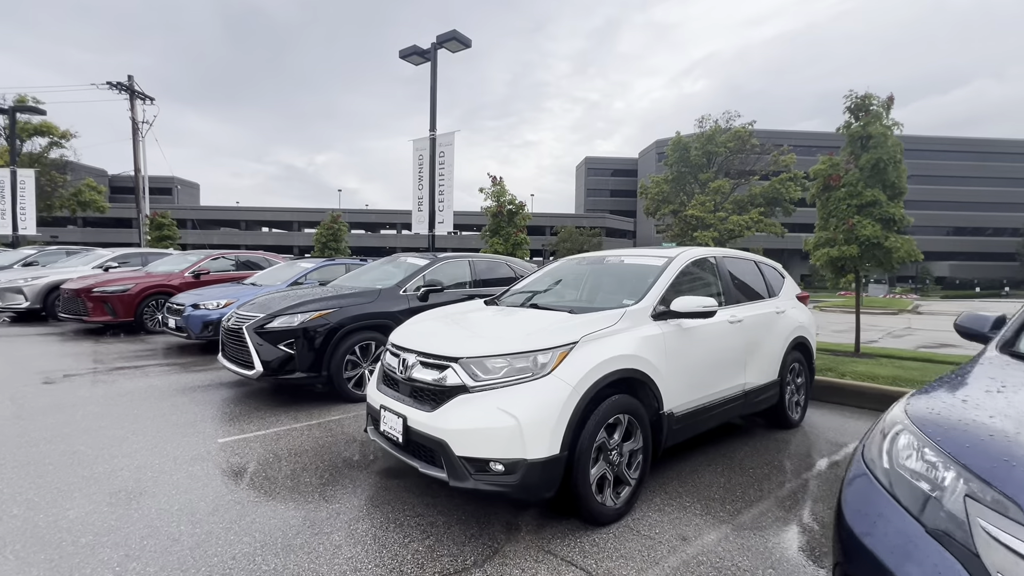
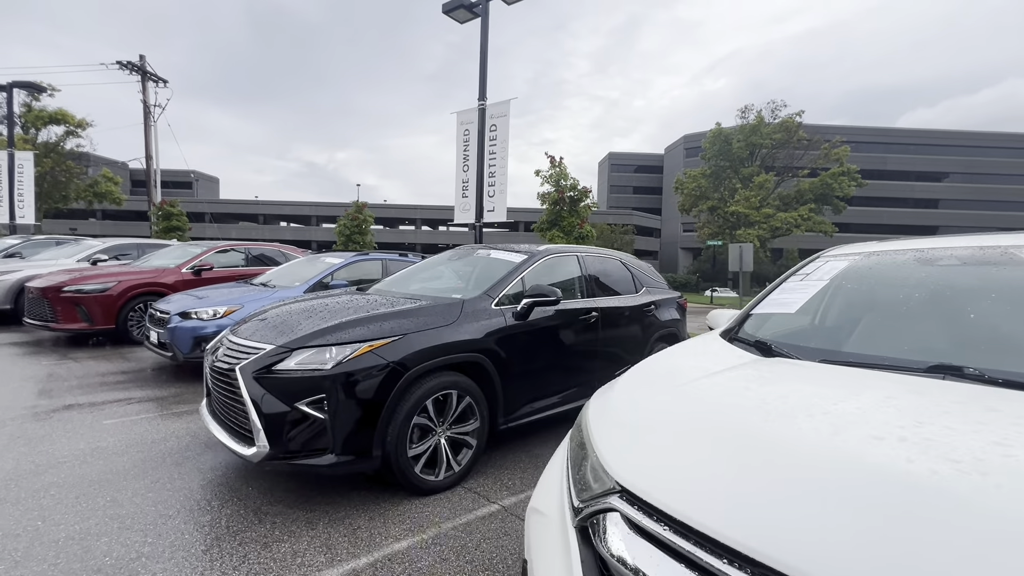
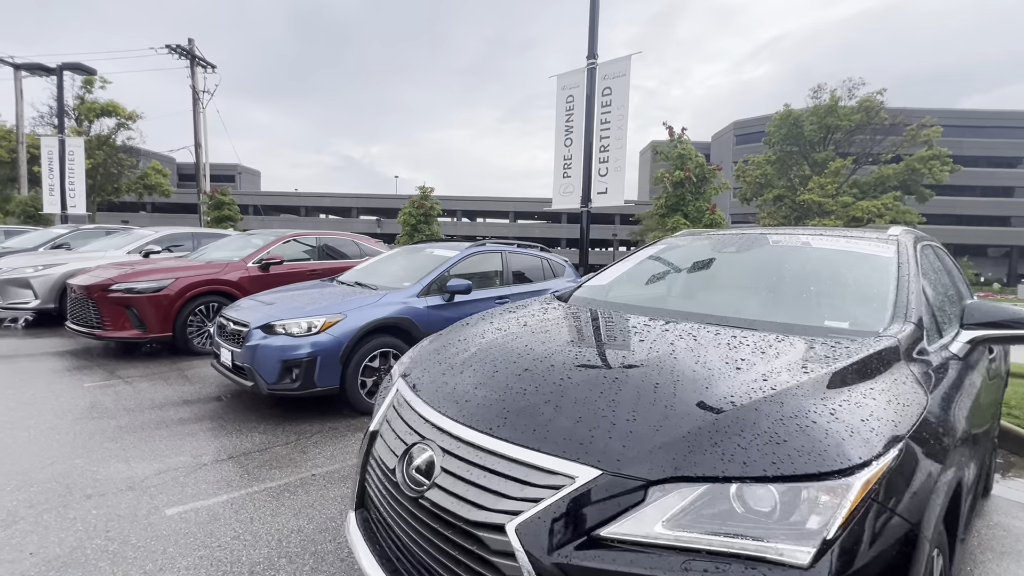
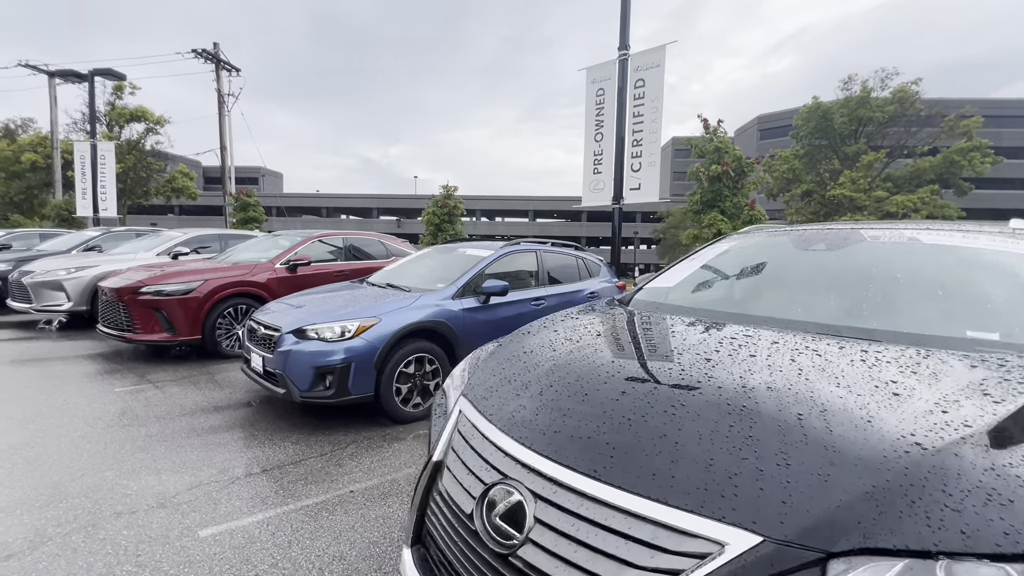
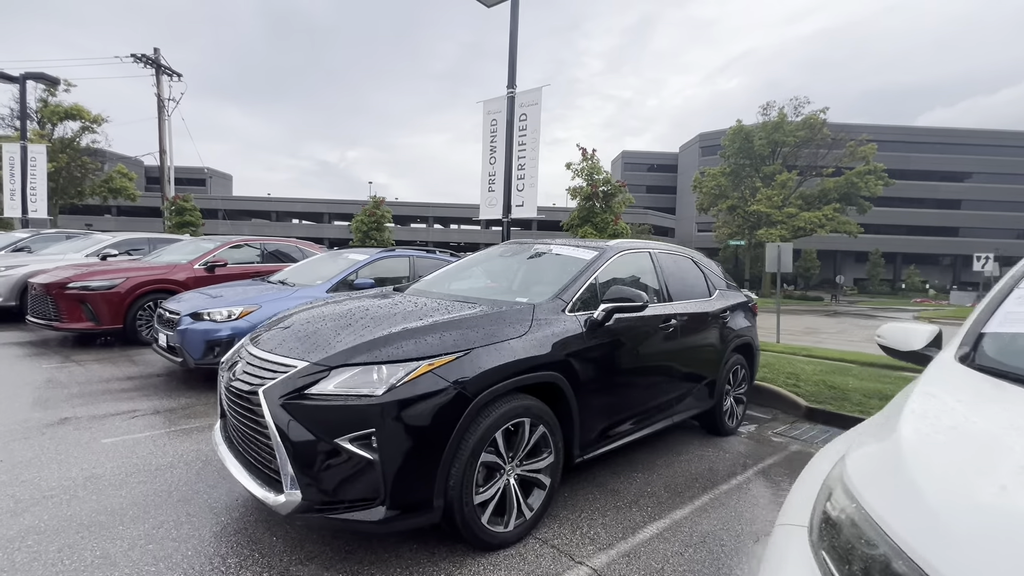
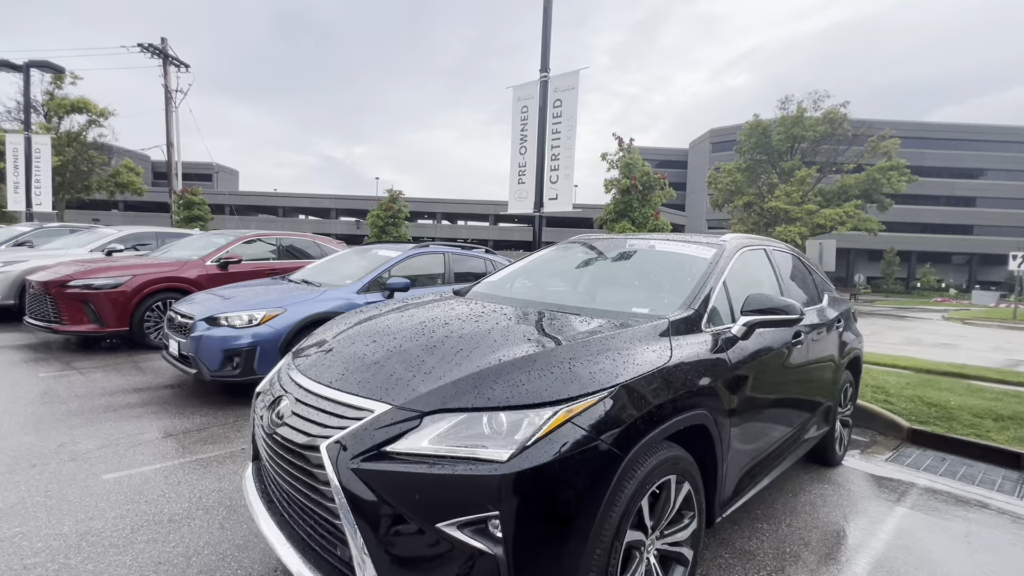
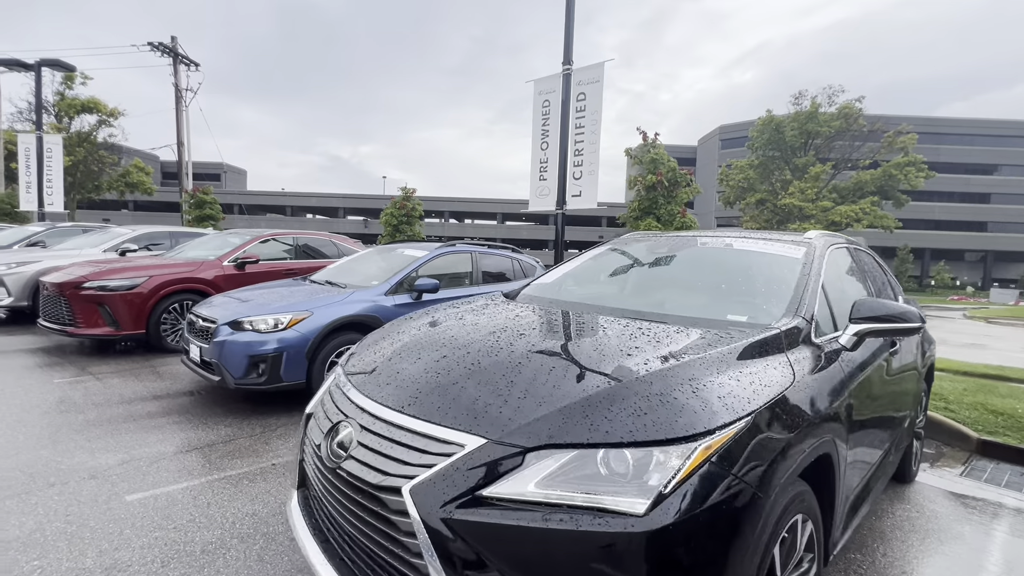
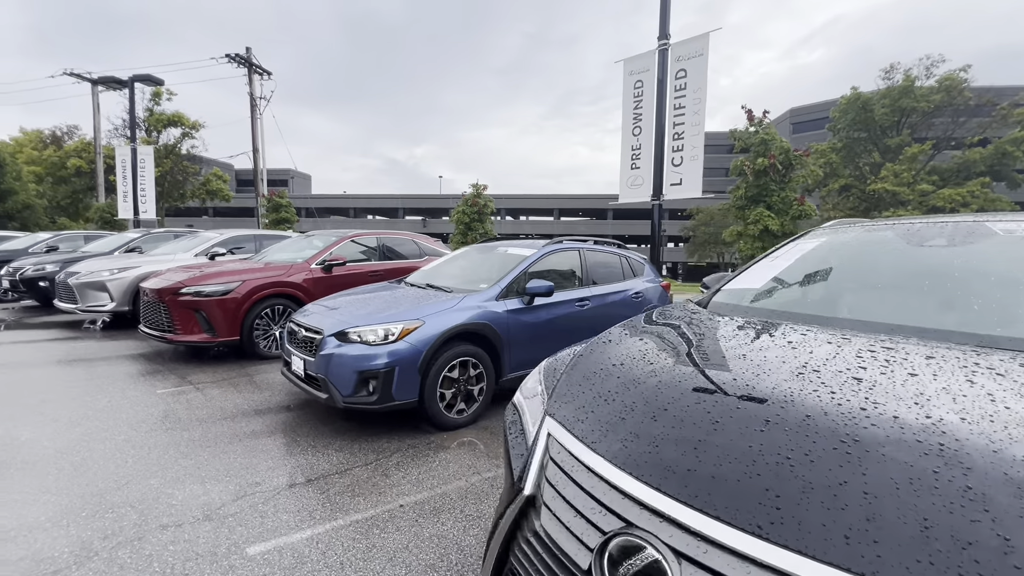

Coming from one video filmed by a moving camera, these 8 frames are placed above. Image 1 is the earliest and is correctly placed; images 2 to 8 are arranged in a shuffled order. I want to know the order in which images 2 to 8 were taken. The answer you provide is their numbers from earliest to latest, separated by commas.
2, 5, 6, 7, 3, 4, 8
